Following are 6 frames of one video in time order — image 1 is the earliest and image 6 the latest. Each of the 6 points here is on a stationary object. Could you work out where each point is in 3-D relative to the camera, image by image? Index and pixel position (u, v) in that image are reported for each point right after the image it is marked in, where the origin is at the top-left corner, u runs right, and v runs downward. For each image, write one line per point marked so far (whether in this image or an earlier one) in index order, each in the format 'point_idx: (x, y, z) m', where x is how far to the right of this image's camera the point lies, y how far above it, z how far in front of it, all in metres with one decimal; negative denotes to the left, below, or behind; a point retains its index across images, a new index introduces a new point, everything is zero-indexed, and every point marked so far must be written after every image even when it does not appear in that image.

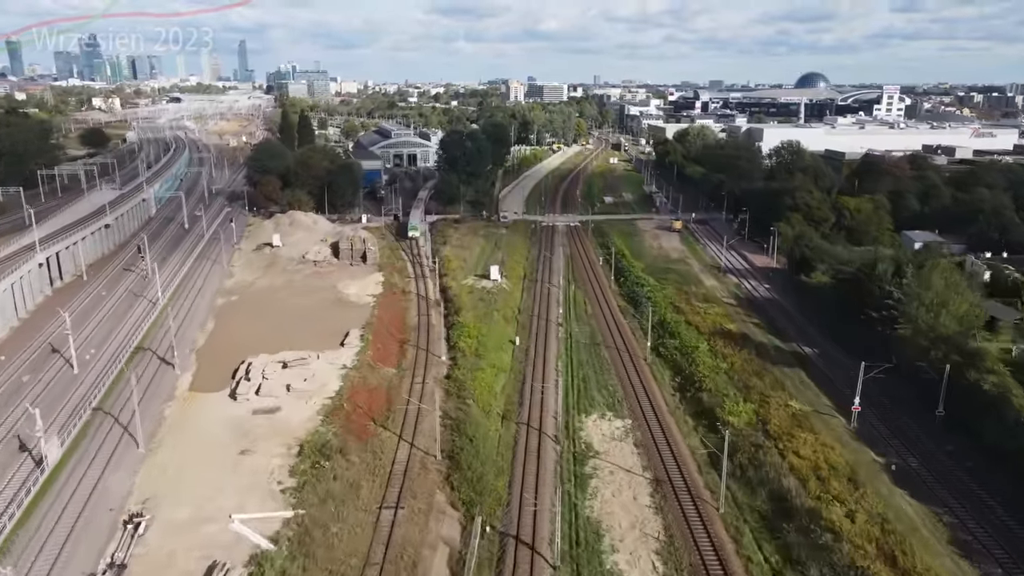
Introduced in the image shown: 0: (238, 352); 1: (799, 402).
0: (-6.8, -1.6, +17.9) m
1: (+6.0, -2.4, +15.1) m
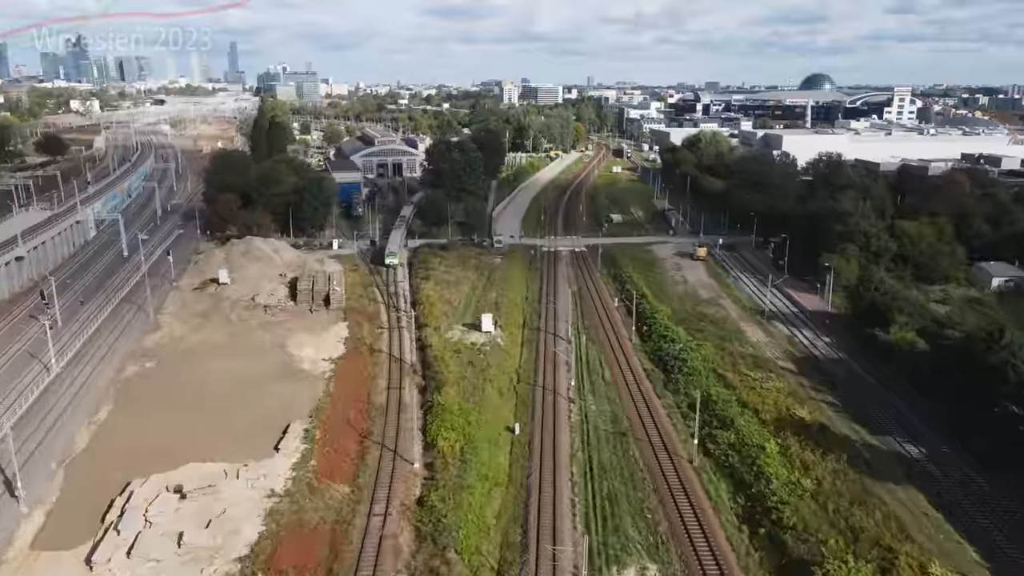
0: (-6.8, -3.1, +12.9) m
1: (+6.0, -3.9, +10.2) m
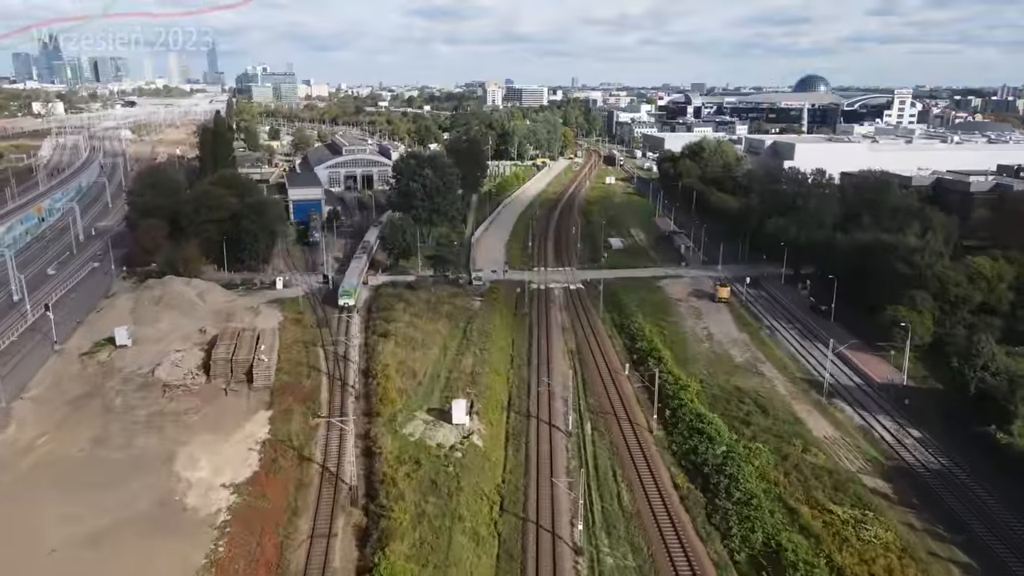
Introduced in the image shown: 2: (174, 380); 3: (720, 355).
0: (-7.1, -4.7, +7.6) m
1: (+5.8, -5.4, +5.1) m
2: (-7.6, -2.1, +16.4) m
3: (+5.4, -1.7, +18.8) m
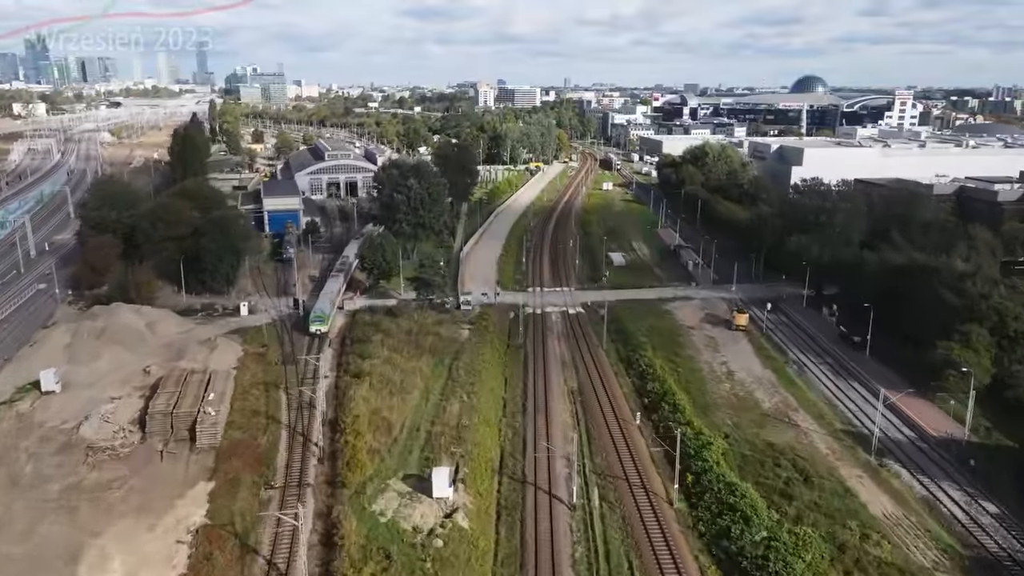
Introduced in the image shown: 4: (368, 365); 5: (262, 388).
0: (-7.1, -5.5, +5.0) m
1: (+5.8, -6.1, +2.6) m
2: (-7.8, -2.9, +13.8) m
3: (+5.2, -2.5, +16.3) m
4: (-3.5, -1.9, +17.8) m
5: (-5.8, -2.3, +16.9) m
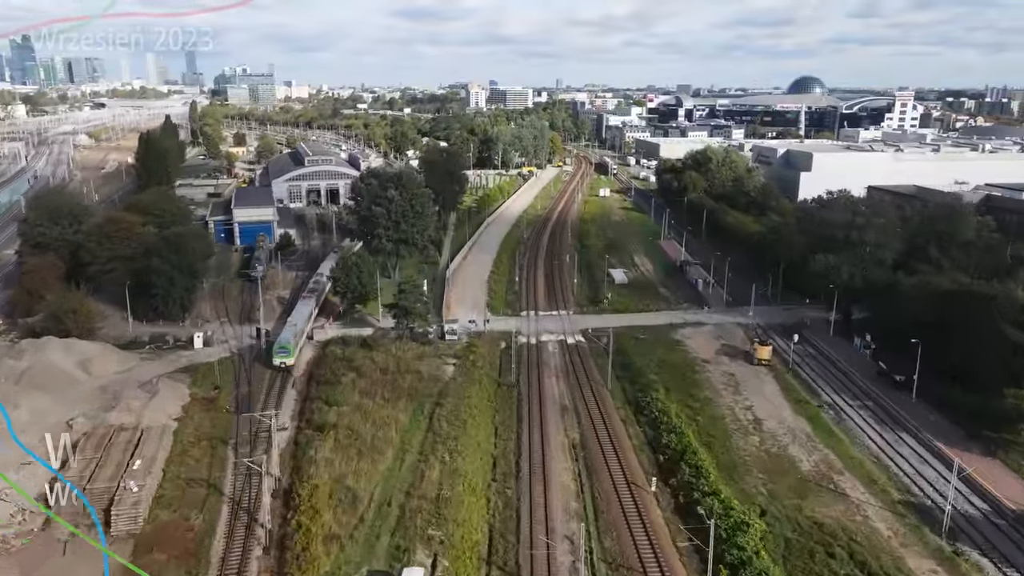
0: (-7.2, -6.2, +2.3) m
1: (+5.8, -6.9, +0.1) m
2: (-7.9, -3.6, +11.1) m
3: (+5.1, -3.2, +13.8) m
4: (-3.7, -2.6, +15.2) m
5: (-6.0, -3.1, +14.2) m
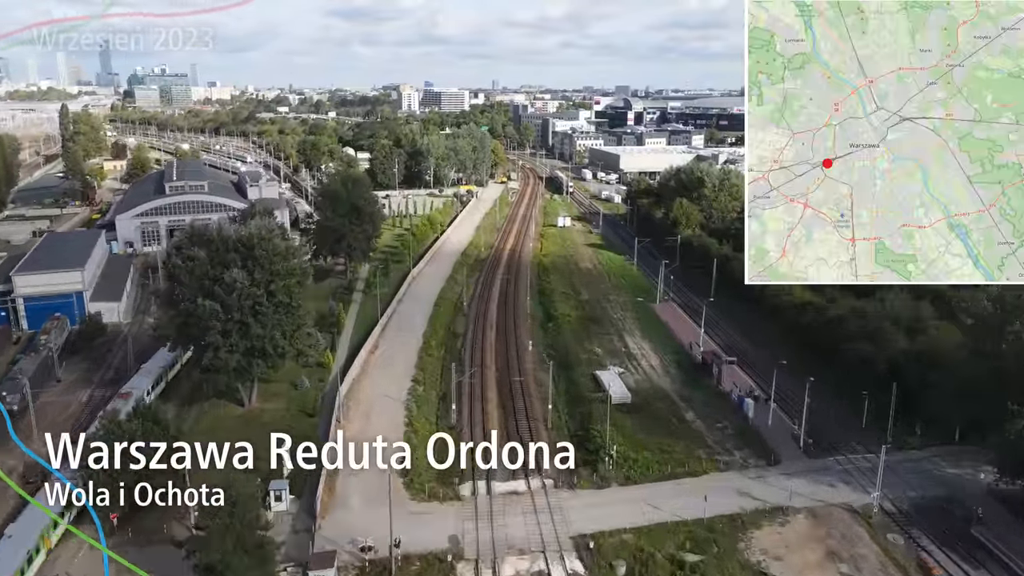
0: (-6.5, -9.1, -8.3) m
1: (+6.6, -9.5, -9.4) m
2: (-8.0, -6.6, +0.4) m
3: (+4.7, -5.9, +4.2) m
4: (-4.2, -5.5, +4.9) m
5: (-6.4, -6.0, +3.7) m
